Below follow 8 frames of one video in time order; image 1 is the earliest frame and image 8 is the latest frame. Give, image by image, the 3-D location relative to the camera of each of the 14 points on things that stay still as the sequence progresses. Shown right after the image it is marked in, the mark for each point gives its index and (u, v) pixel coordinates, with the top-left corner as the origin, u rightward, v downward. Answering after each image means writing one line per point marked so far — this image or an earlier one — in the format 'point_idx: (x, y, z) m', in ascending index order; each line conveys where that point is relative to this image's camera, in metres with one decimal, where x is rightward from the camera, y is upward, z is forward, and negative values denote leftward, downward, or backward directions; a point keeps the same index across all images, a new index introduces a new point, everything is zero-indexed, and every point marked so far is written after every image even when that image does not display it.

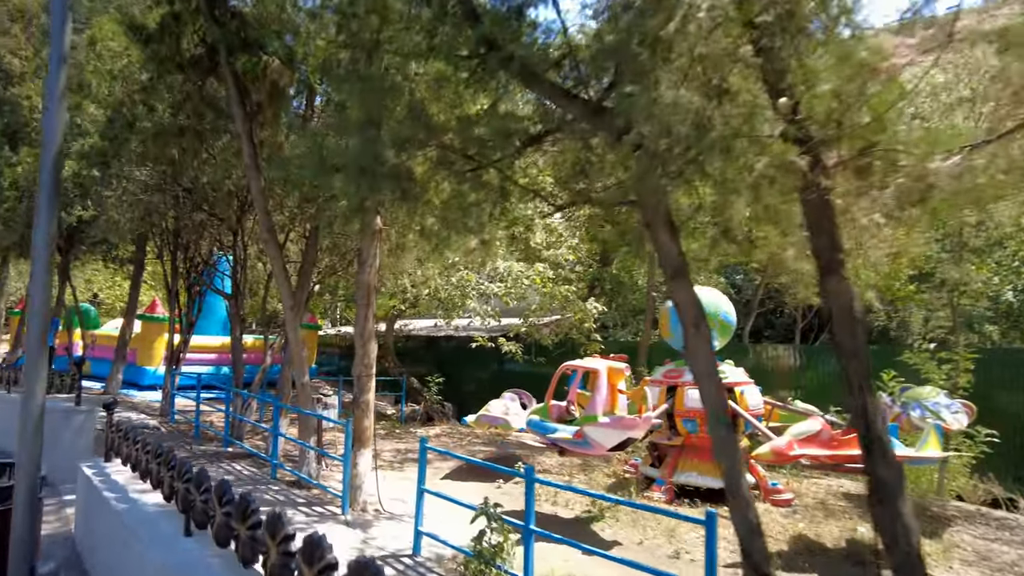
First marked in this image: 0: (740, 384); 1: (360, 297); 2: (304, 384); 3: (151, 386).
0: (+3.3, -1.4, +10.0) m
1: (-1.8, -0.1, +8.0) m
2: (-2.7, -1.3, +8.9) m
3: (-9.3, -2.5, +17.4) m
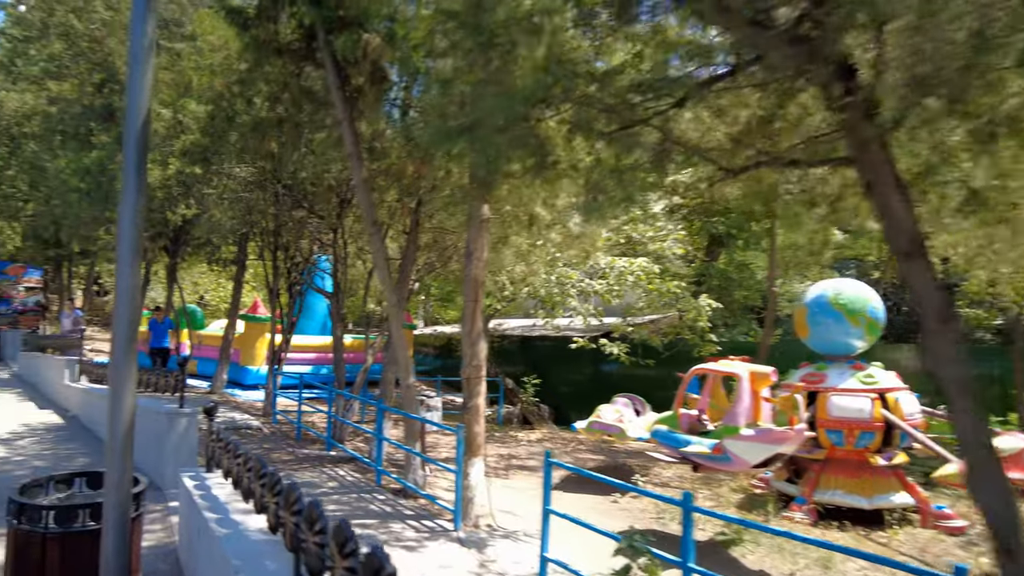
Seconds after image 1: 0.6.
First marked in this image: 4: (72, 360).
0: (+4.9, -1.3, +8.6) m
1: (-0.5, 0.0, +7.3) m
2: (-1.2, -1.2, +8.3) m
3: (-6.7, -2.5, +17.6) m
4: (-7.0, -1.1, +10.7) m
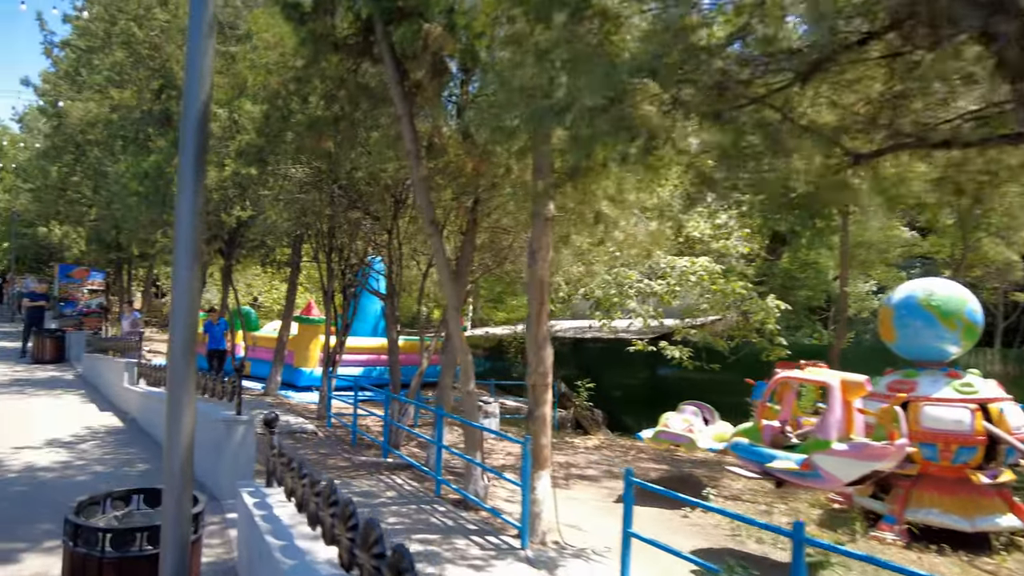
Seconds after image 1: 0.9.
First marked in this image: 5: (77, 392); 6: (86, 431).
0: (+5.6, -1.3, +7.9) m
1: (+0.2, -0.1, +6.9) m
2: (-0.5, -1.2, +7.9) m
3: (-5.3, -2.6, +17.6) m
4: (-6.0, -1.2, +10.8) m
5: (-8.2, -1.9, +12.7) m
6: (-5.9, -2.0, +9.3) m
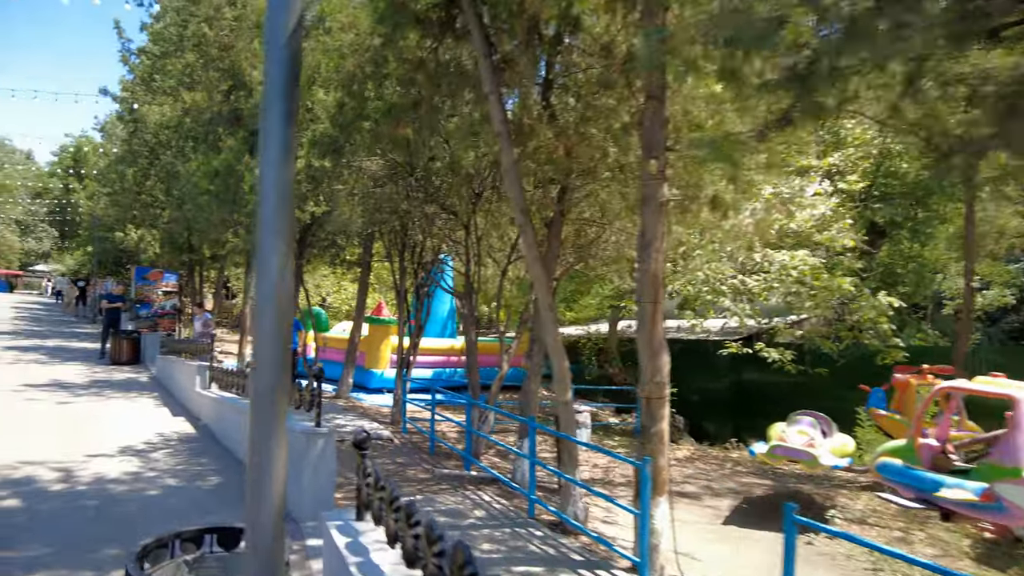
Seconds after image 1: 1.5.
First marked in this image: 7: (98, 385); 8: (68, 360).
0: (+6.7, -1.2, +6.5) m
1: (+1.2, 0.0, +6.0) m
2: (+0.6, -1.2, +7.1) m
3: (-3.4, -2.5, +17.1) m
4: (-4.7, -1.2, +10.4) m
5: (-6.7, -2.0, +12.5) m
6: (-4.7, -2.0, +8.9) m
7: (-8.1, -1.9, +13.3) m
8: (-11.3, -1.8, +17.3) m
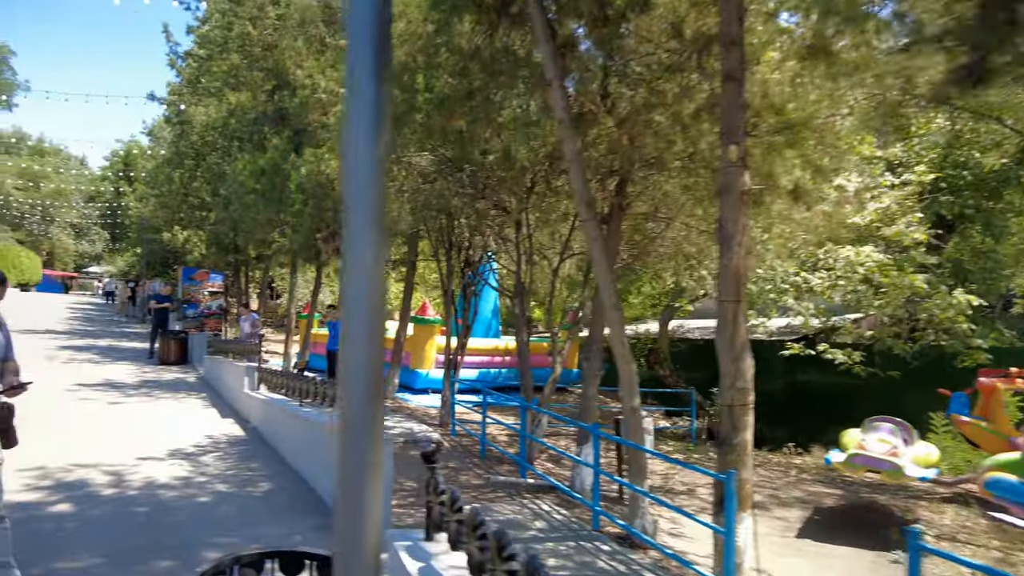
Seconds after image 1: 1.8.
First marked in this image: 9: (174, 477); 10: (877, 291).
0: (+7.3, -1.2, +5.7) m
1: (+1.7, 0.0, +5.6) m
2: (+1.2, -1.2, +6.6) m
3: (-2.3, -2.5, +16.9) m
4: (-3.9, -1.2, +10.2) m
5: (-5.7, -2.0, +12.5) m
6: (-3.9, -2.0, +8.8) m
7: (-7.2, -1.9, +13.4) m
8: (-10.1, -1.8, +17.5) m
9: (-3.5, -1.9, +7.0) m
10: (+6.3, -0.1, +11.6) m
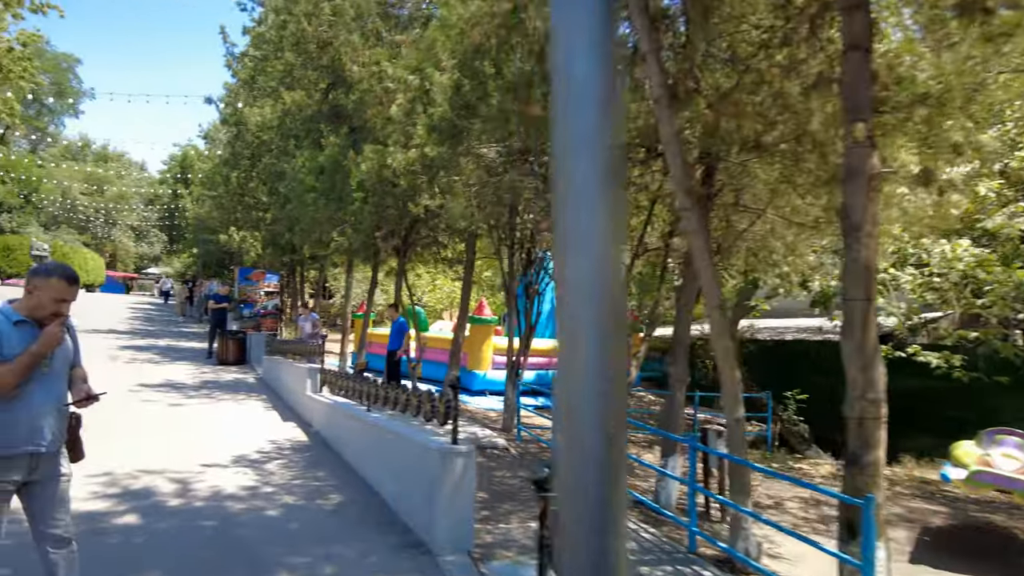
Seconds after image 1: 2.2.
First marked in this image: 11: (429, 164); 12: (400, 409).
0: (+8.0, -1.2, +4.7) m
1: (+2.4, 0.0, +4.9) m
2: (+2.0, -1.2, +6.0) m
3: (-0.8, -2.5, +16.4) m
4: (-2.9, -1.2, +9.9) m
5: (-4.6, -2.0, +12.3) m
6: (-3.0, -2.0, +8.5) m
7: (-5.9, -1.9, +13.2) m
8: (-8.6, -1.8, +17.6) m
9: (-2.6, -1.9, +6.6) m
10: (+7.3, 0.0, +10.6) m
11: (-1.2, +1.7, +9.6) m
12: (-1.2, -1.3, +7.1) m
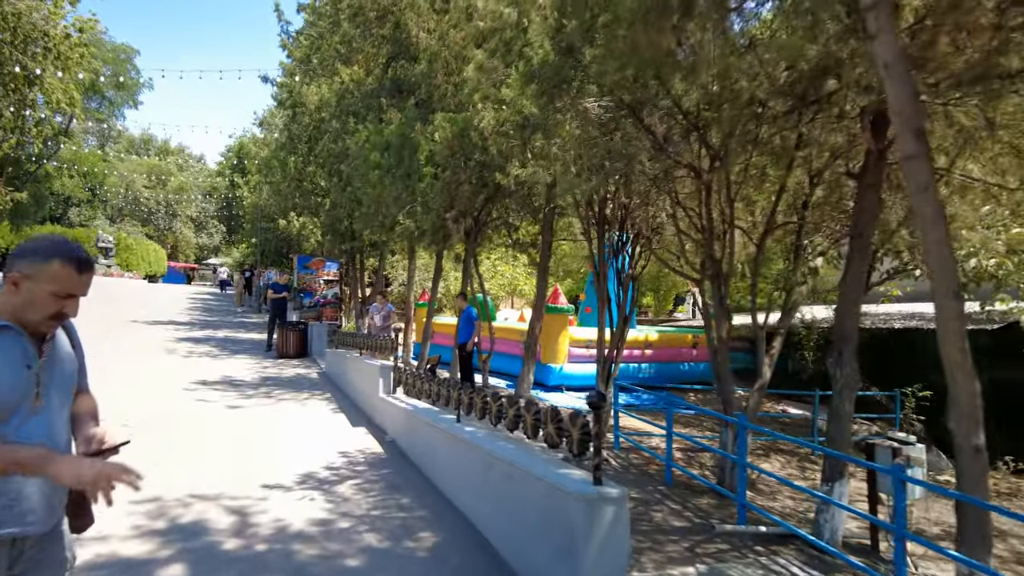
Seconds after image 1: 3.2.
0: (+8.8, -1.0, +2.7) m
1: (+3.3, +0.1, +3.2) m
2: (+3.0, -1.0, +4.4) m
3: (+1.0, -2.2, +15.0) m
4: (-1.6, -1.0, +8.6) m
5: (-3.1, -1.8, +11.1) m
6: (-1.8, -1.8, +7.2) m
7: (-4.4, -1.7, +12.2) m
8: (-6.7, -1.6, +16.7) m
9: (-1.6, -1.8, +5.4) m
10: (+8.7, +0.3, +8.6) m
11: (0.0, +1.9, +8.2) m
12: (-0.1, -1.1, +5.8) m
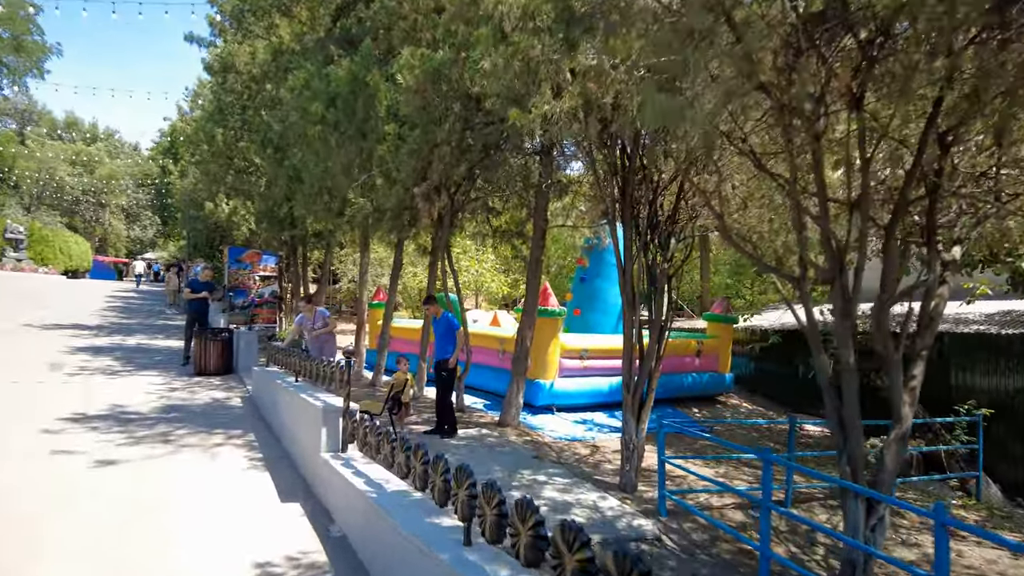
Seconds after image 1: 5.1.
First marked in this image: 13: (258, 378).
0: (+9.4, -1.0, +0.5) m
1: (+3.8, +0.1, +0.6) m
2: (+3.4, -1.1, +1.8) m
3: (+0.6, -2.2, +12.2) m
4: (-1.5, -1.0, +5.7) m
5: (-3.1, -1.8, +8.1) m
6: (-1.6, -1.8, +4.2) m
7: (-4.5, -1.7, +9.0) m
8: (-7.2, -1.5, +13.3) m
9: (-1.2, -1.9, +2.4) m
10: (+8.7, +0.2, +6.4) m
11: (+0.2, +1.9, +5.3) m
12: (+0.2, -1.2, +2.9) m
13: (-3.6, -1.3, +9.7) m
